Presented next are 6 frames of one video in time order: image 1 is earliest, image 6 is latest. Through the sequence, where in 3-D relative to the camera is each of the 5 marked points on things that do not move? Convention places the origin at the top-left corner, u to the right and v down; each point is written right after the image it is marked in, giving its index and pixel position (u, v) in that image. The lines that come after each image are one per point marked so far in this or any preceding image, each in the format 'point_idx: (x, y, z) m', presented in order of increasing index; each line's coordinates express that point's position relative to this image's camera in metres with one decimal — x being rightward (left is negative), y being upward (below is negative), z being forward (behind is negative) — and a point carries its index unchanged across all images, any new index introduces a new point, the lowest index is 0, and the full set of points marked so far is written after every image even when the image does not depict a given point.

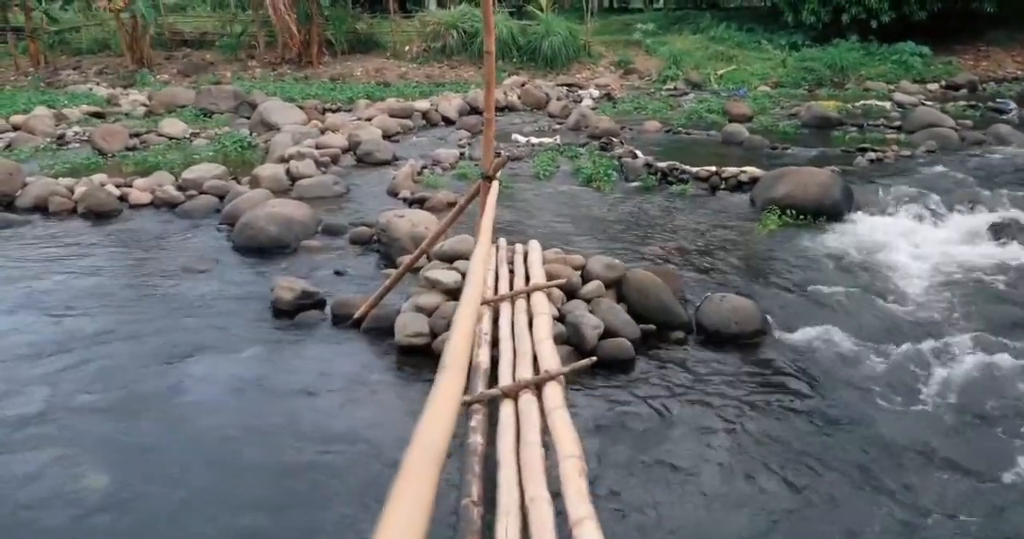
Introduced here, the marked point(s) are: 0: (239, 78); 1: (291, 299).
0: (-6.2, +4.4, +19.4) m
1: (-1.7, -0.2, +6.6) m
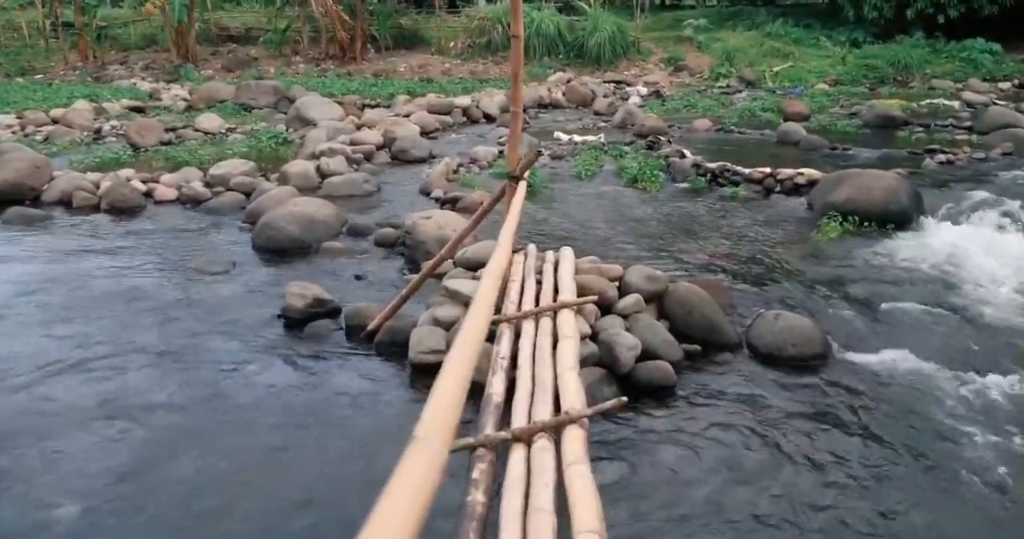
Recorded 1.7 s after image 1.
0: (-5.2, +4.5, +19.2) m
1: (-1.5, -0.3, +6.1) m
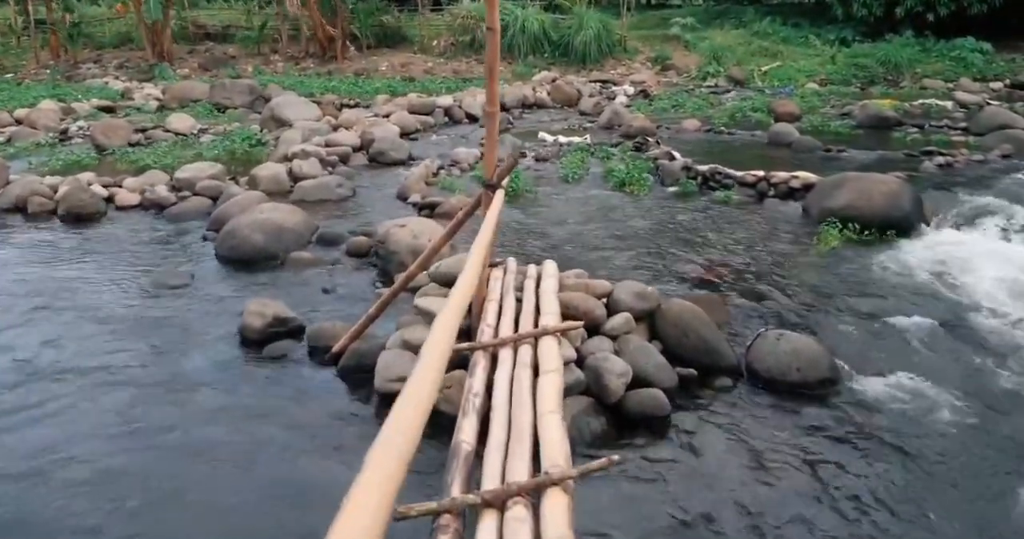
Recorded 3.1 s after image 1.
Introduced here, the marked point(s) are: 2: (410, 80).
0: (-5.6, +4.3, +18.6) m
1: (-1.7, -0.4, +5.6) m
2: (-2.1, +4.0, +17.7) m
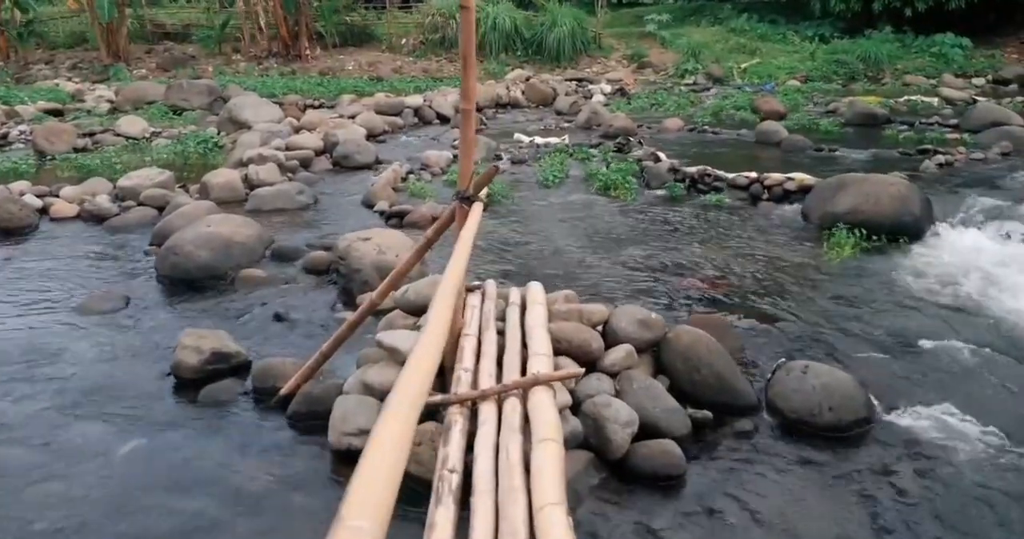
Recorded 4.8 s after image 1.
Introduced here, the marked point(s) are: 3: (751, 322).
0: (-6.1, +4.1, +17.7) m
1: (-1.8, -0.5, +4.8) m
2: (-2.7, +3.8, +16.9) m
3: (+1.5, -0.3, +5.3) m
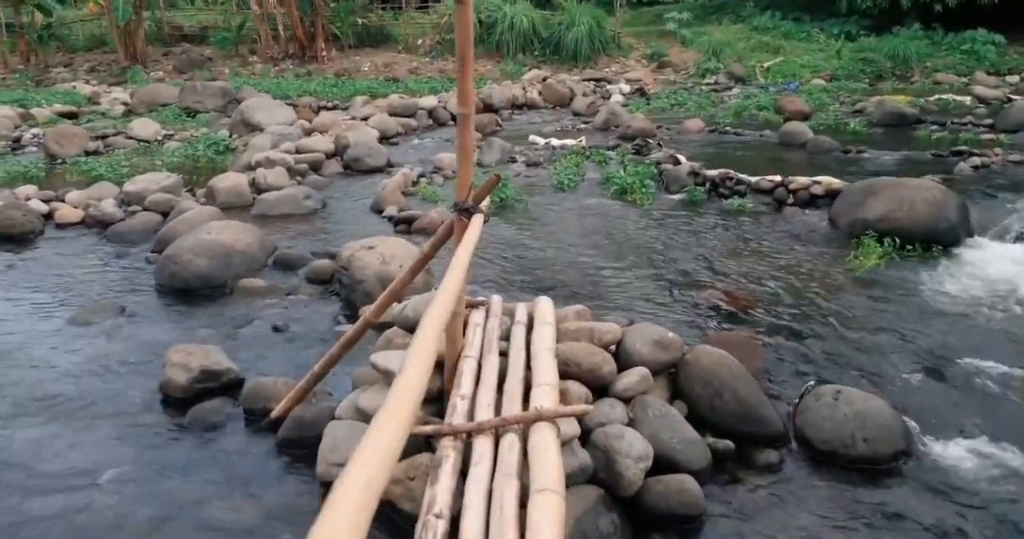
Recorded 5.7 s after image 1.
0: (-5.8, +4.1, +17.5) m
1: (-1.7, -0.6, +4.5) m
2: (-2.4, +3.7, +16.6) m
3: (+1.6, -0.4, +5.0) m
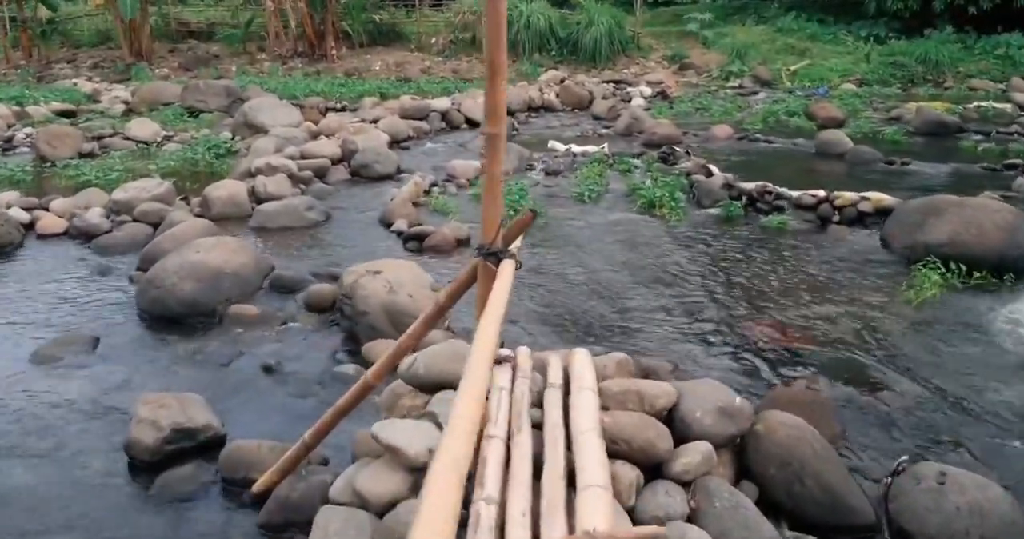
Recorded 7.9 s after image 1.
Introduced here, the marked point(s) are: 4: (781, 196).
0: (-5.5, +3.9, +16.8) m
1: (-1.6, -0.8, +3.8) m
2: (-2.0, +3.6, +16.0) m
3: (+1.7, -0.6, +4.2) m
4: (+2.6, +0.7, +8.1) m
